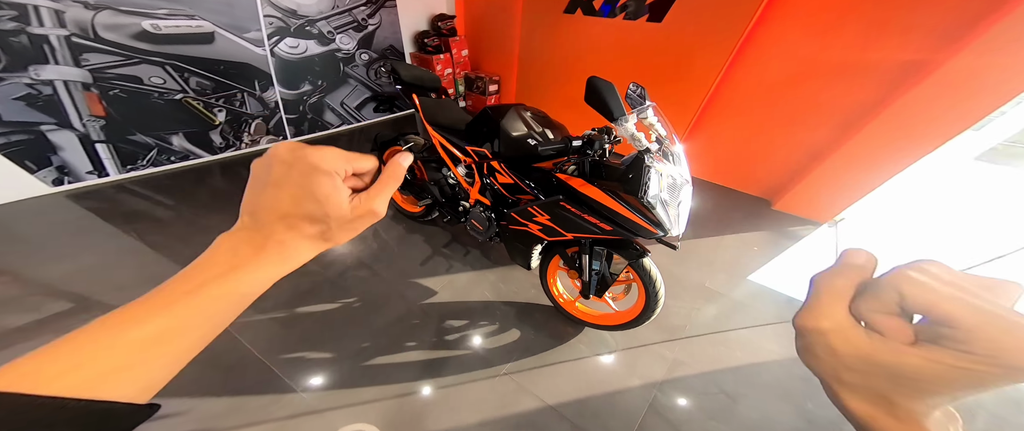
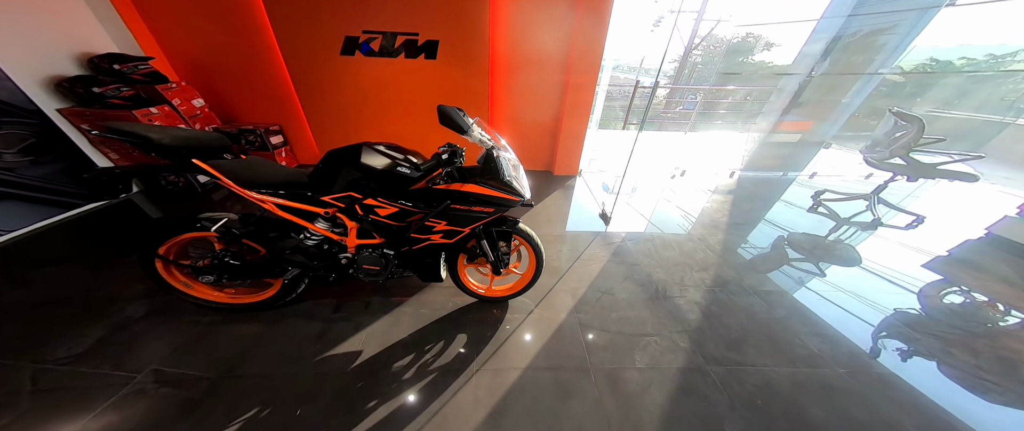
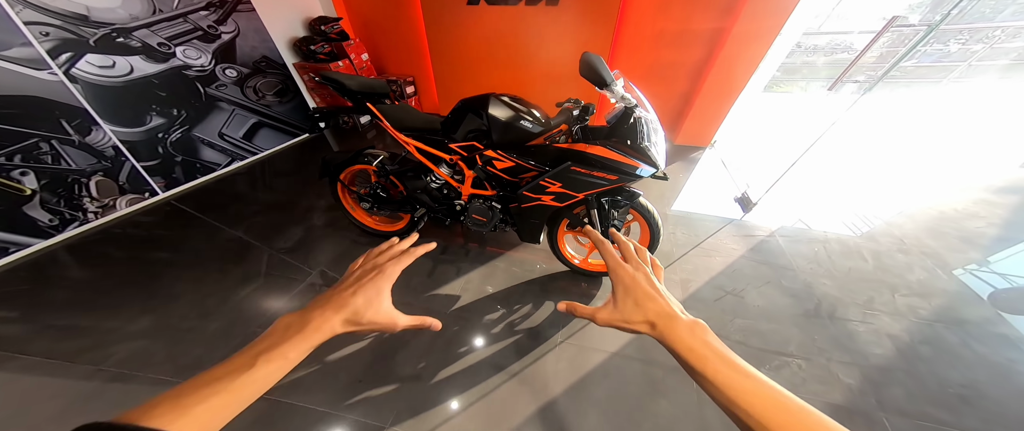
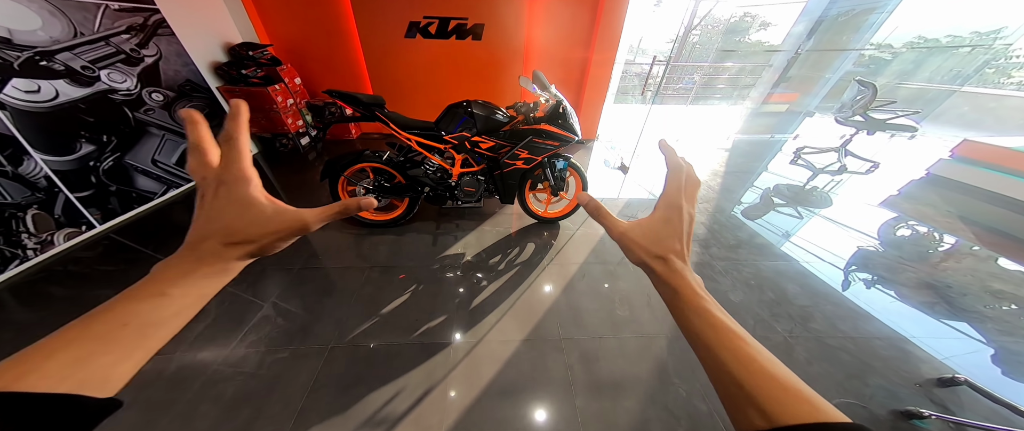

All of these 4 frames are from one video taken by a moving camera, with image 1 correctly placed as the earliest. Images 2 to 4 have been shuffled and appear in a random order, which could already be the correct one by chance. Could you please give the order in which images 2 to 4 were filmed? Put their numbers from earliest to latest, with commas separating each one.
3, 4, 2
